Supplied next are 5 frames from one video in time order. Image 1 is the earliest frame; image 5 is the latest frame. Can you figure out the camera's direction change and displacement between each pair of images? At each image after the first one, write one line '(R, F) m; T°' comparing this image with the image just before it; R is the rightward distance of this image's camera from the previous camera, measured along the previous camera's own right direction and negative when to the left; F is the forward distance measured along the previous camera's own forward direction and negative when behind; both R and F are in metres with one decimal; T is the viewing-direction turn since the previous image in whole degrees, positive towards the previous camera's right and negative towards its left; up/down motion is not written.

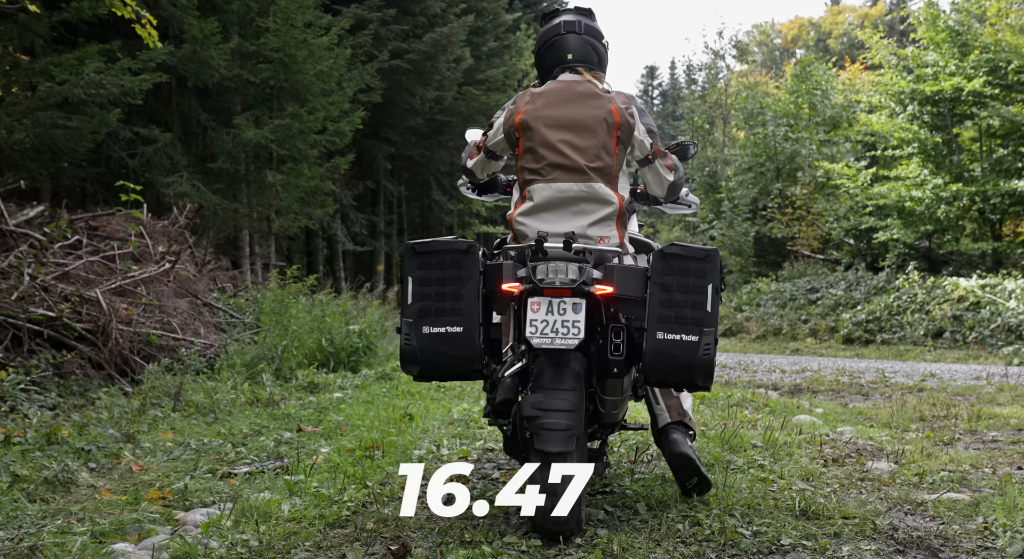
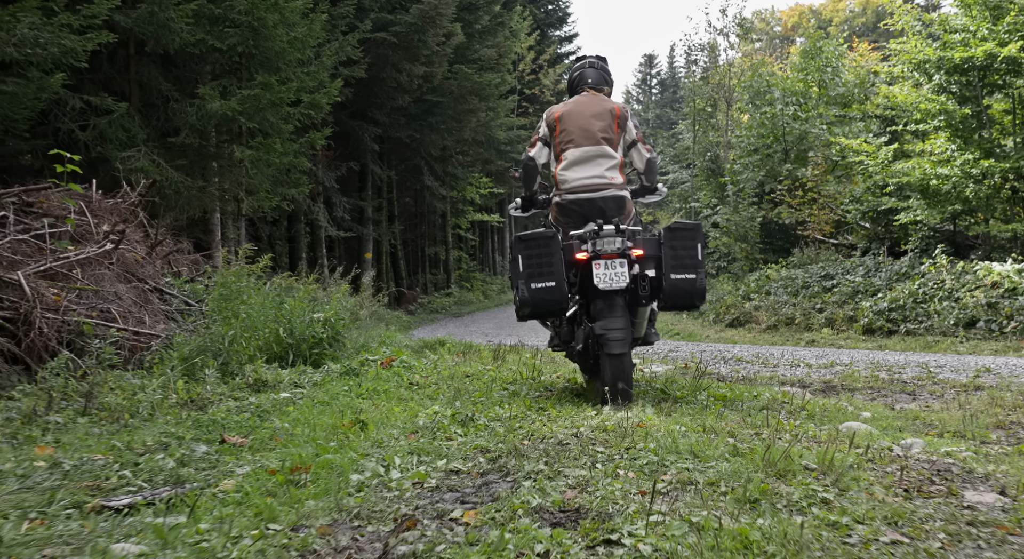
(+0.1, +1.4) m; 0°
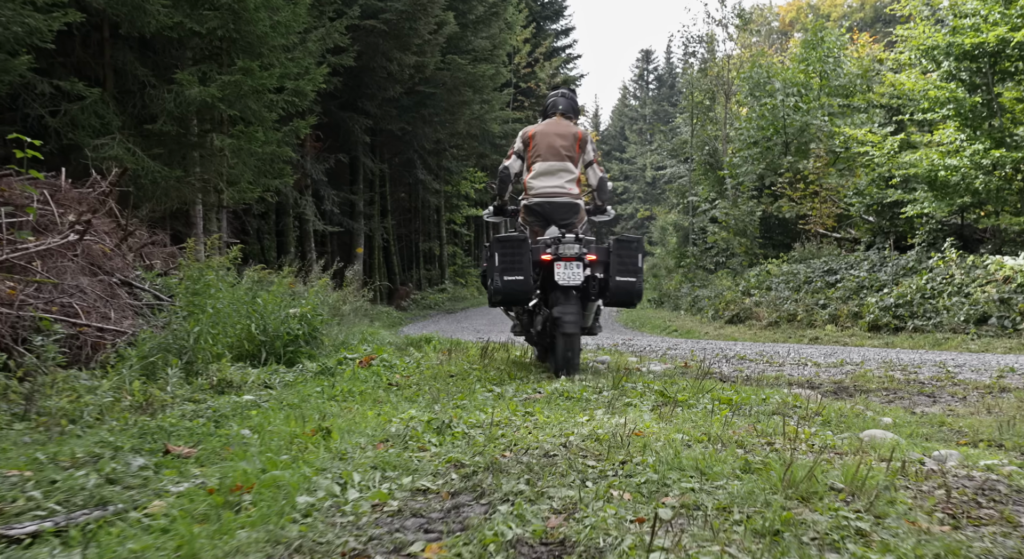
(+0.1, +0.6) m; 0°
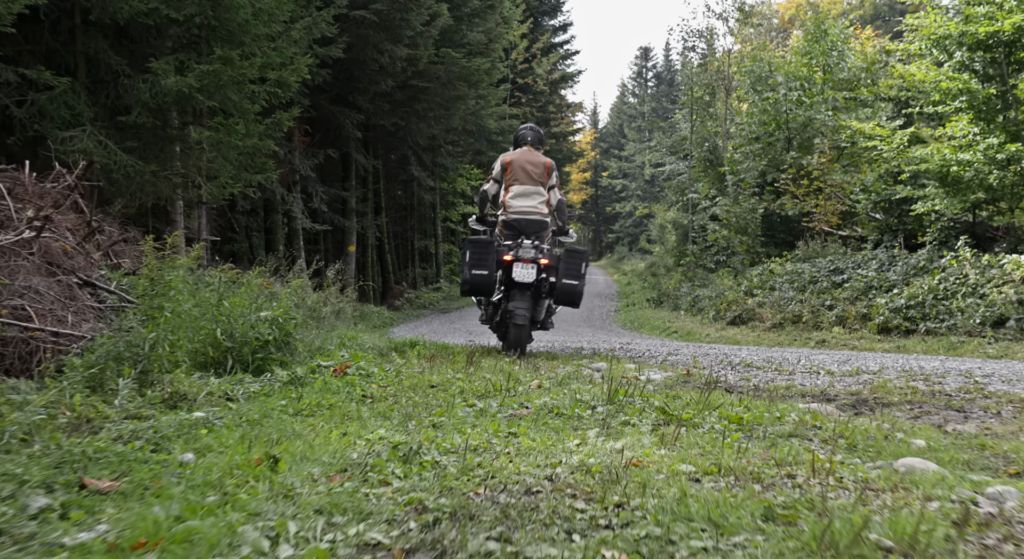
(+0.1, +0.7) m; 0°
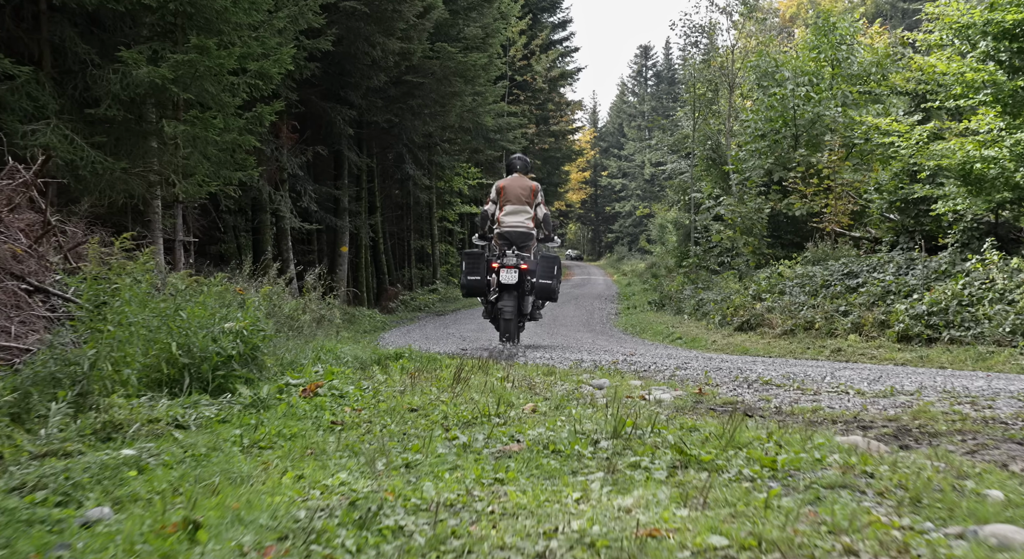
(0.0, +0.9) m; 0°
